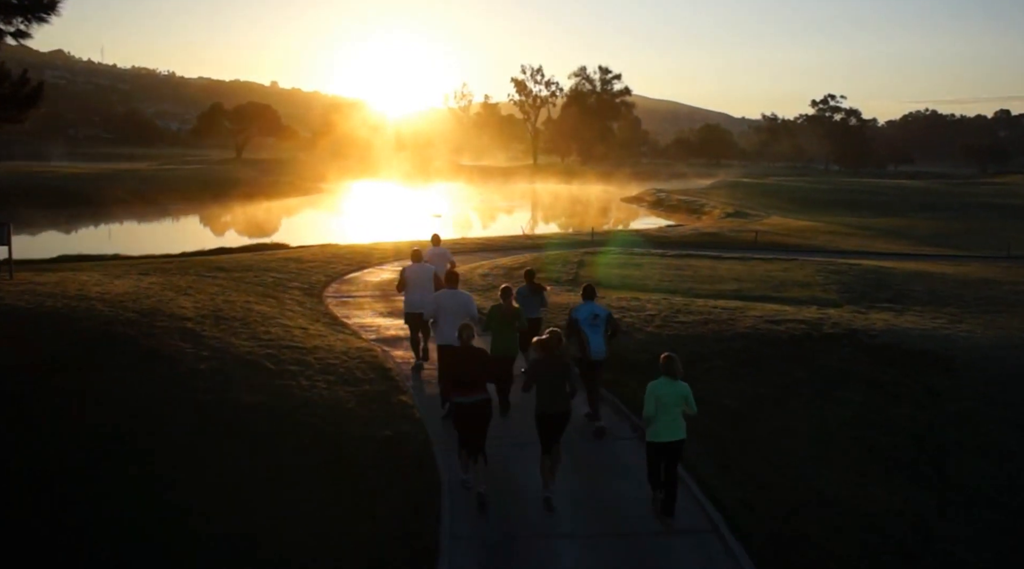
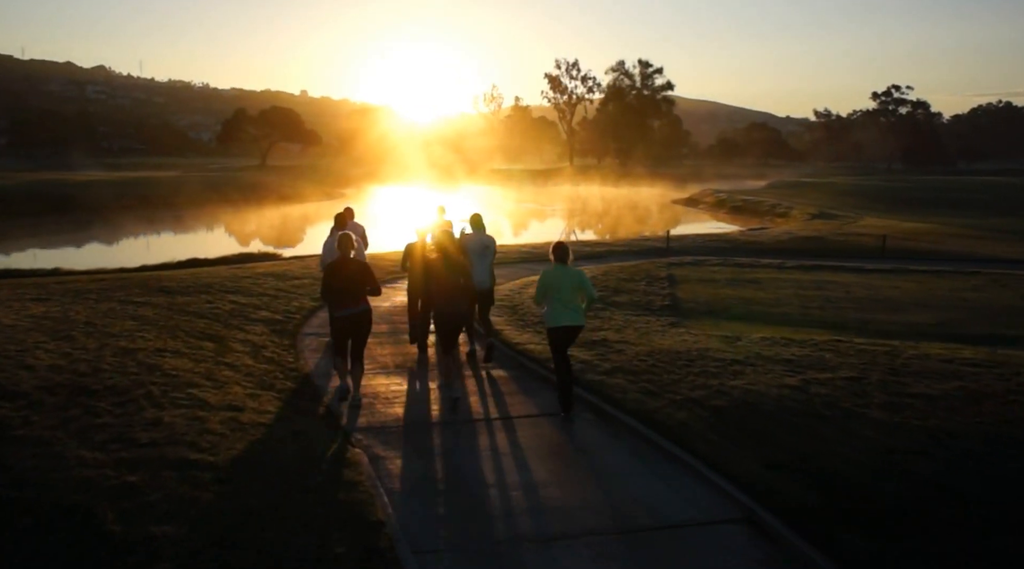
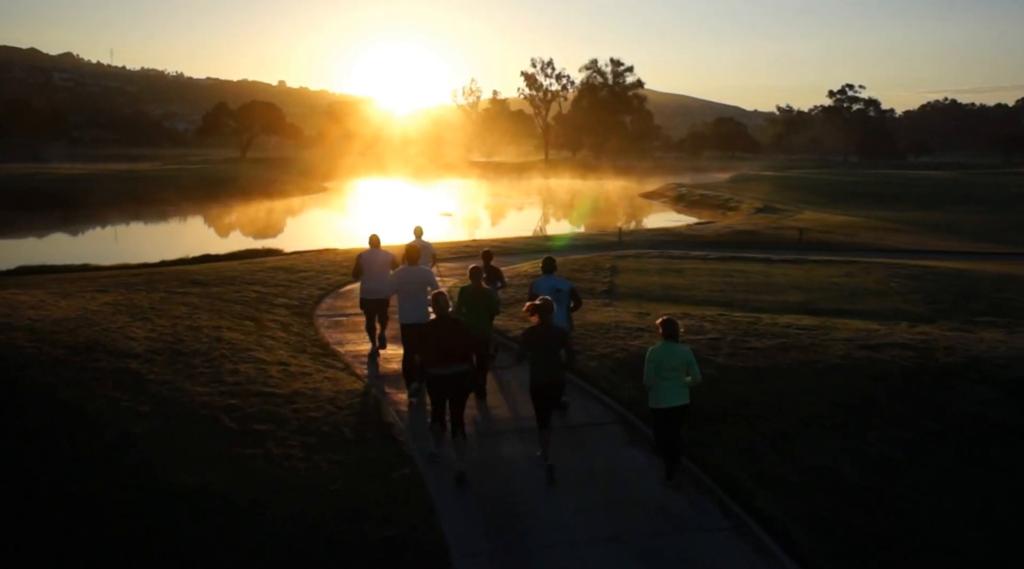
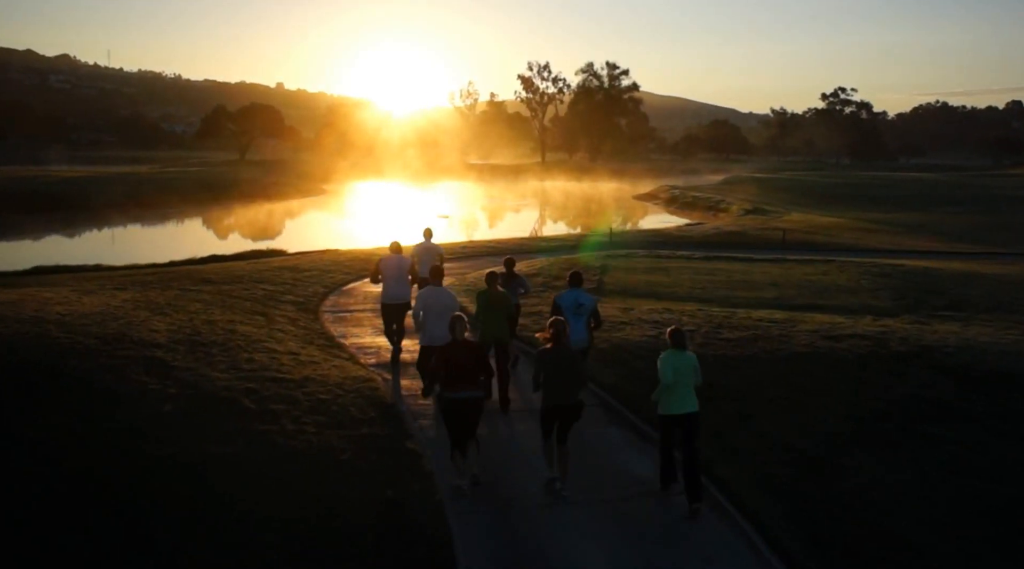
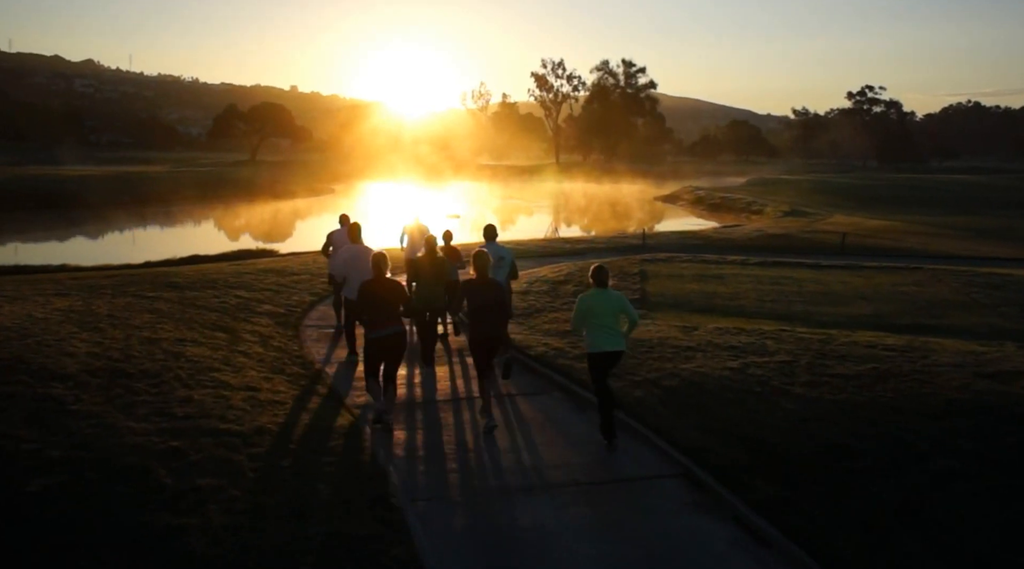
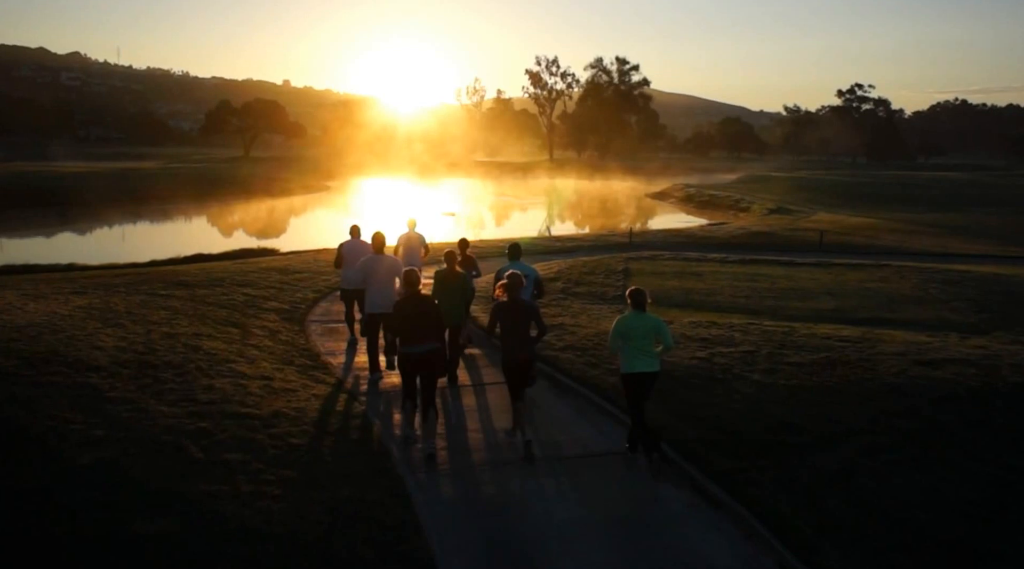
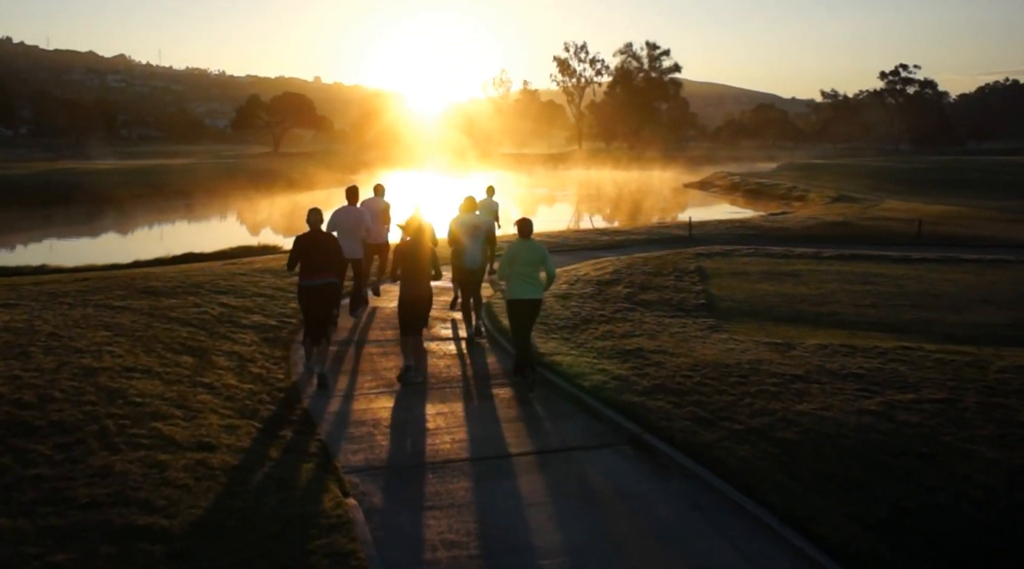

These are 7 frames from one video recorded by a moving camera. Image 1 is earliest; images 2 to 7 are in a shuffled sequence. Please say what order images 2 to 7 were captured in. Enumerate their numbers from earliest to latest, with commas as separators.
4, 3, 6, 5, 2, 7
